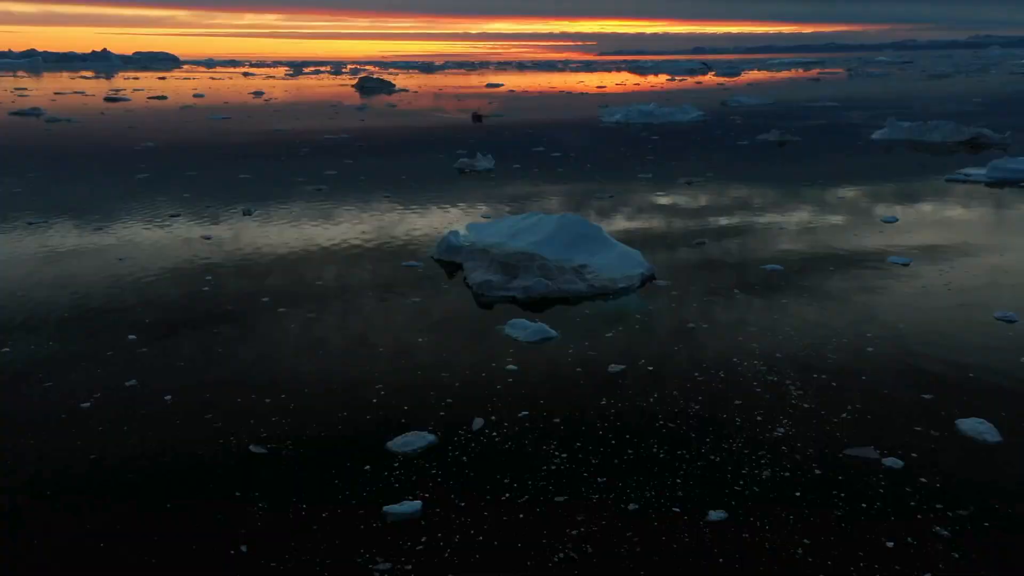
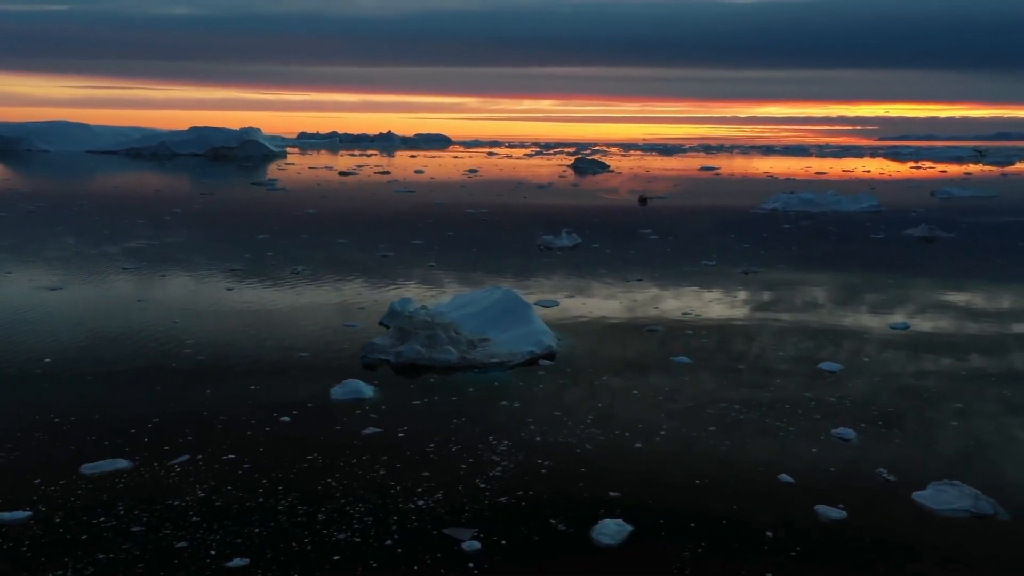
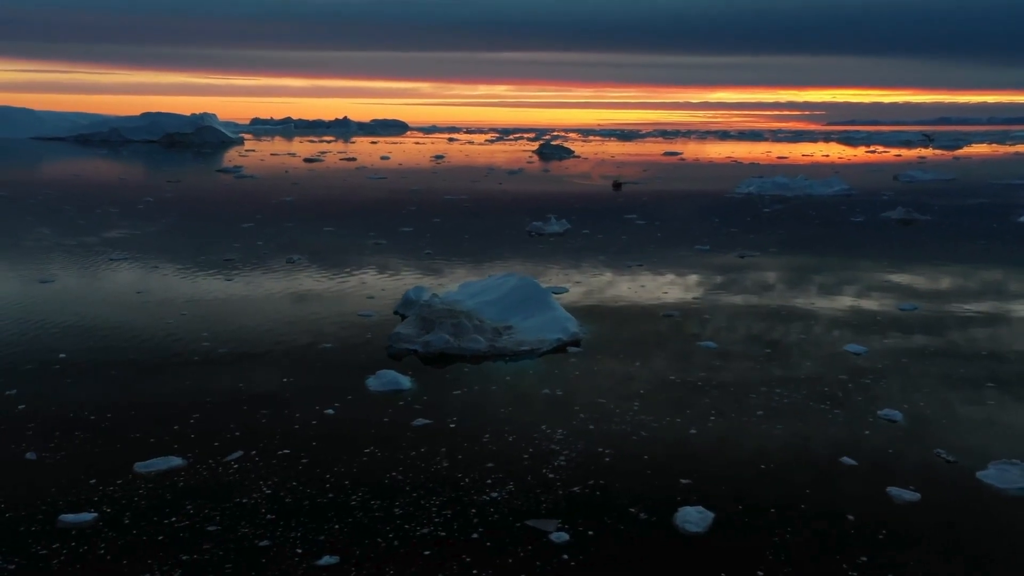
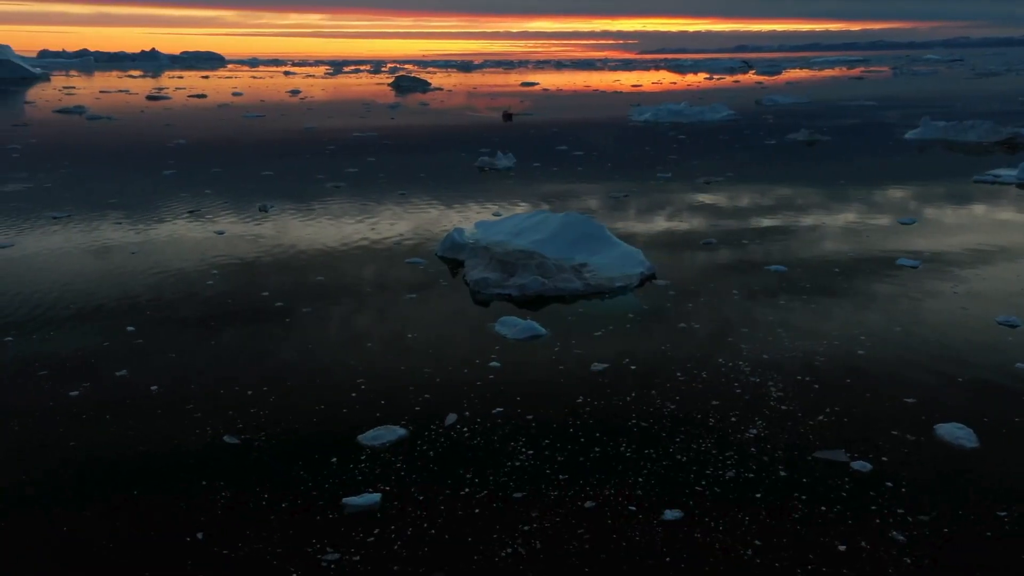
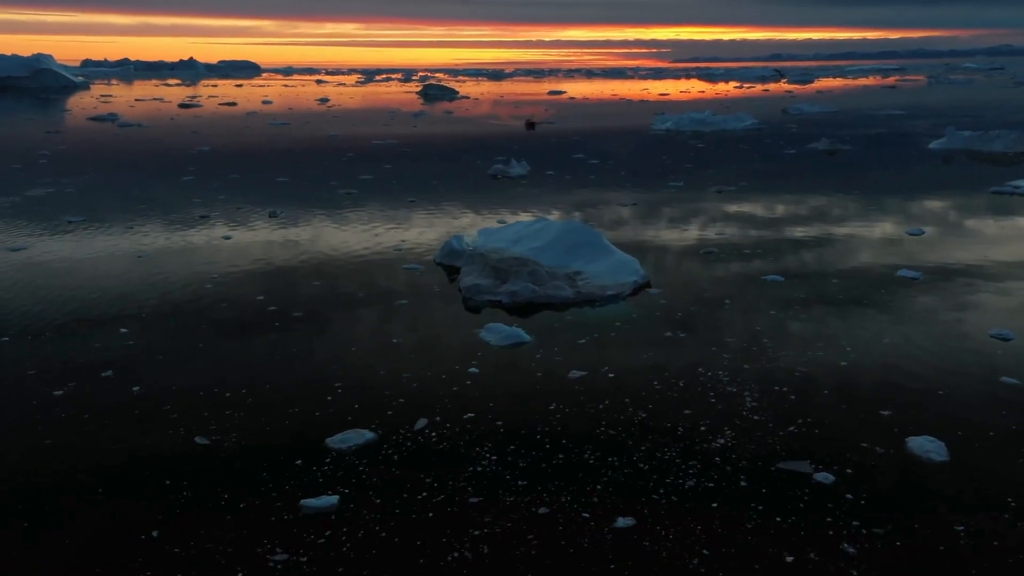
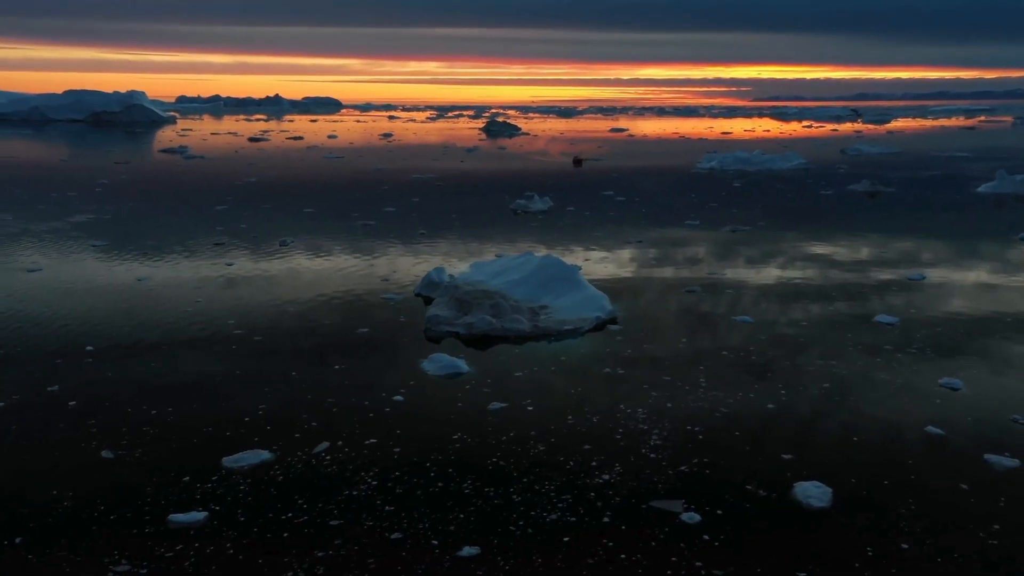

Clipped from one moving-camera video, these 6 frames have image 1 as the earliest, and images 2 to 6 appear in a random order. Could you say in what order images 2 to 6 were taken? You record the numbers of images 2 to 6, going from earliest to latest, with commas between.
4, 5, 6, 3, 2
